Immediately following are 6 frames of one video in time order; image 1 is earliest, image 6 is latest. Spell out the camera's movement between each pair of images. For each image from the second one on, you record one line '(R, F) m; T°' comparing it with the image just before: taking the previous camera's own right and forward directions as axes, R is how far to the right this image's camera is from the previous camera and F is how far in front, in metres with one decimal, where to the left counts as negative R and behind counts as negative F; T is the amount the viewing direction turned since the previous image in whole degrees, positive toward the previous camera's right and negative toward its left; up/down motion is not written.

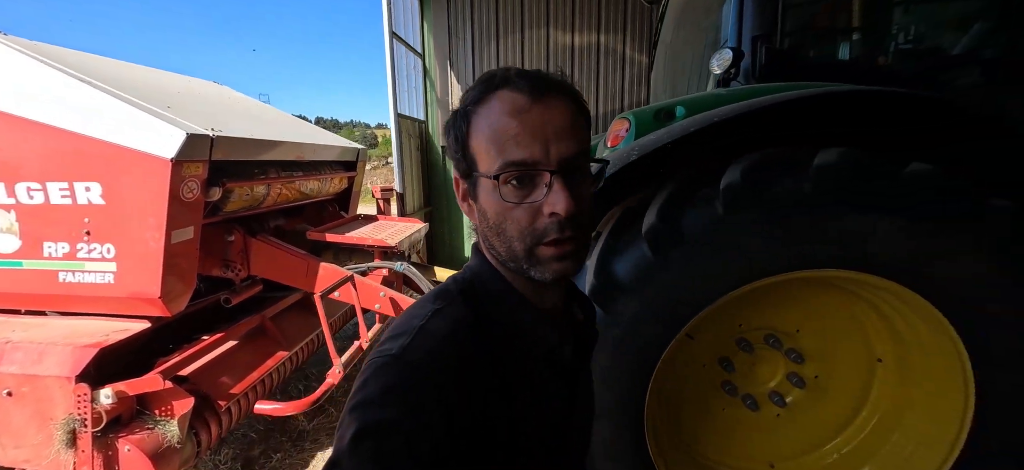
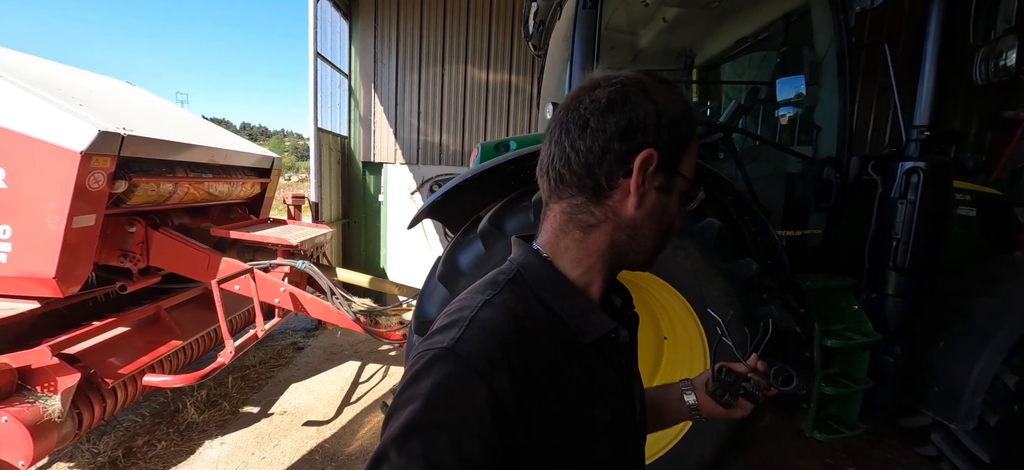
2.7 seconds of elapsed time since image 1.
(+0.3, -0.4) m; +9°
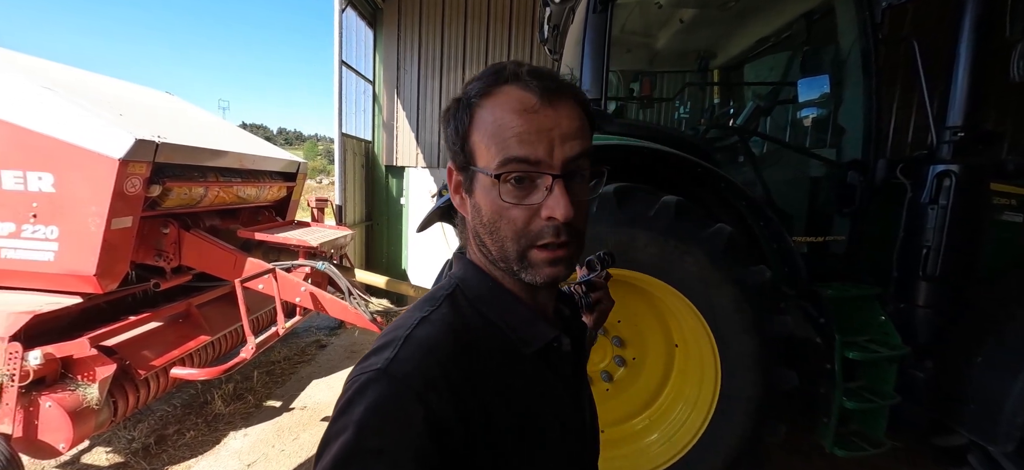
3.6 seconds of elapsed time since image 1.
(+0.1, 0.0) m; -4°
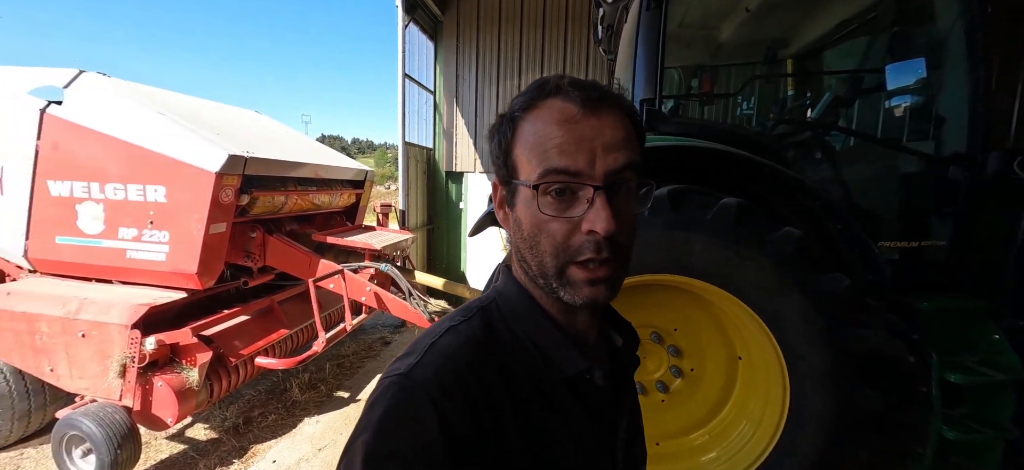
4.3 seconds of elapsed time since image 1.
(0.0, 0.0) m; -8°
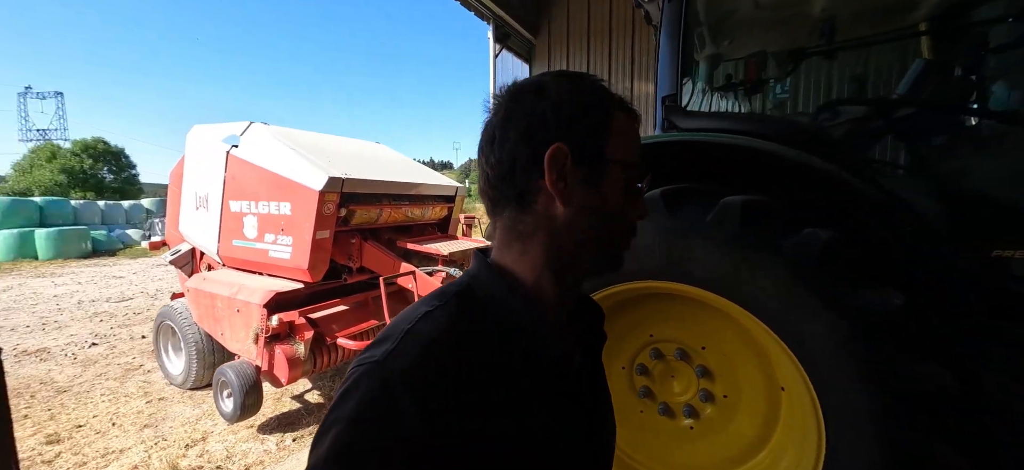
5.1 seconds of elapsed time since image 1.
(+0.5, 0.0) m; -19°
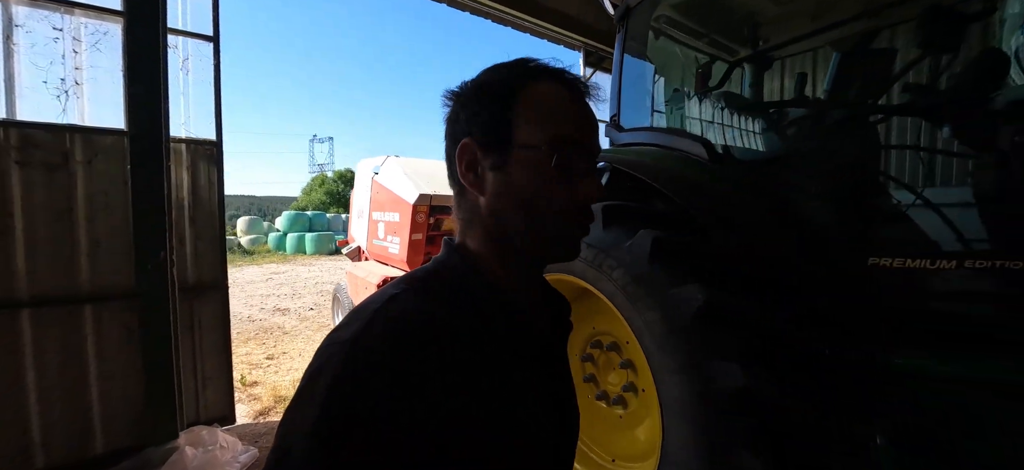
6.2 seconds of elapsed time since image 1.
(+1.0, -0.2) m; -24°
